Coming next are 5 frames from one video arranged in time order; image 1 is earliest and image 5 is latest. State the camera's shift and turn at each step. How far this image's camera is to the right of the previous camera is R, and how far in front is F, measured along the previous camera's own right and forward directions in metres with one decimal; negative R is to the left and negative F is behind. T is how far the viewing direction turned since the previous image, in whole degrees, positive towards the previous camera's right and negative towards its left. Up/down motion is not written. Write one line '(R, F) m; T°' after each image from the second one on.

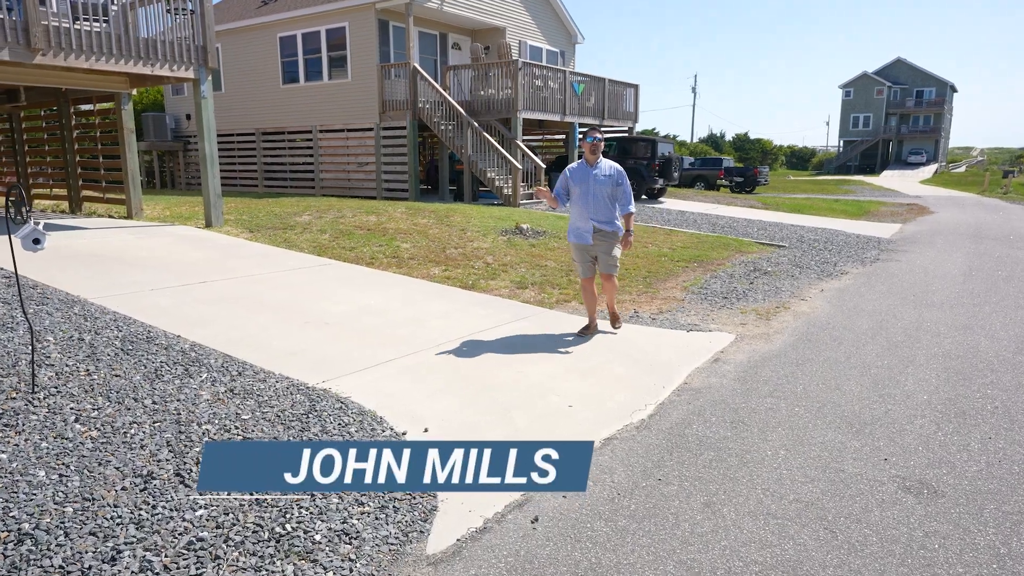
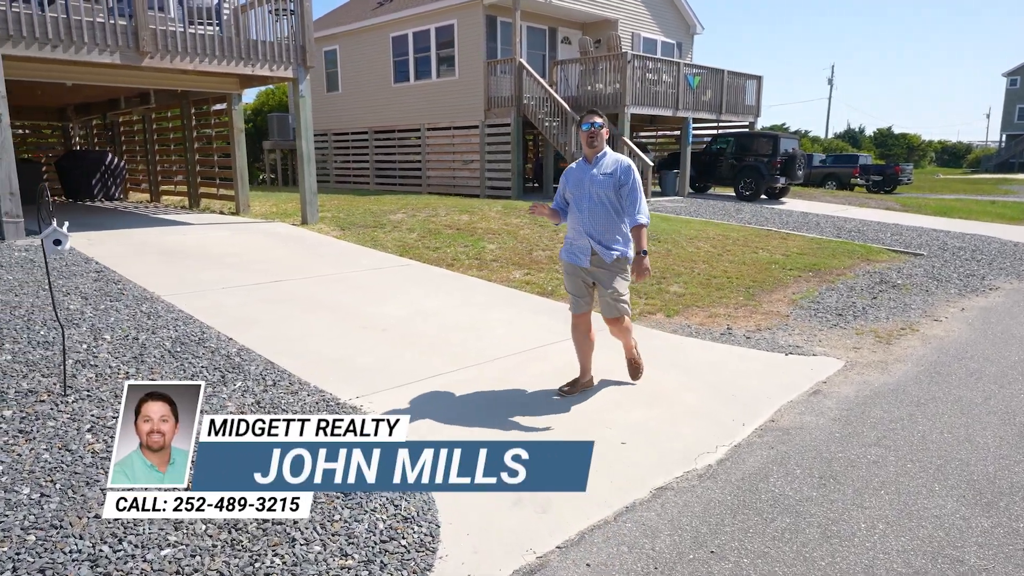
(+0.4, +0.5) m; -10°
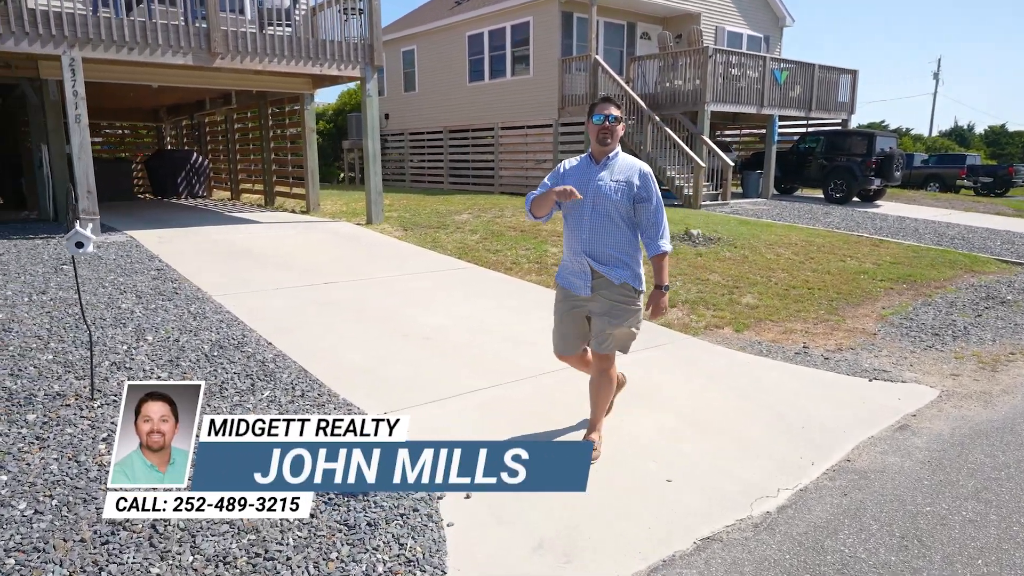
(+0.2, +0.3) m; -7°
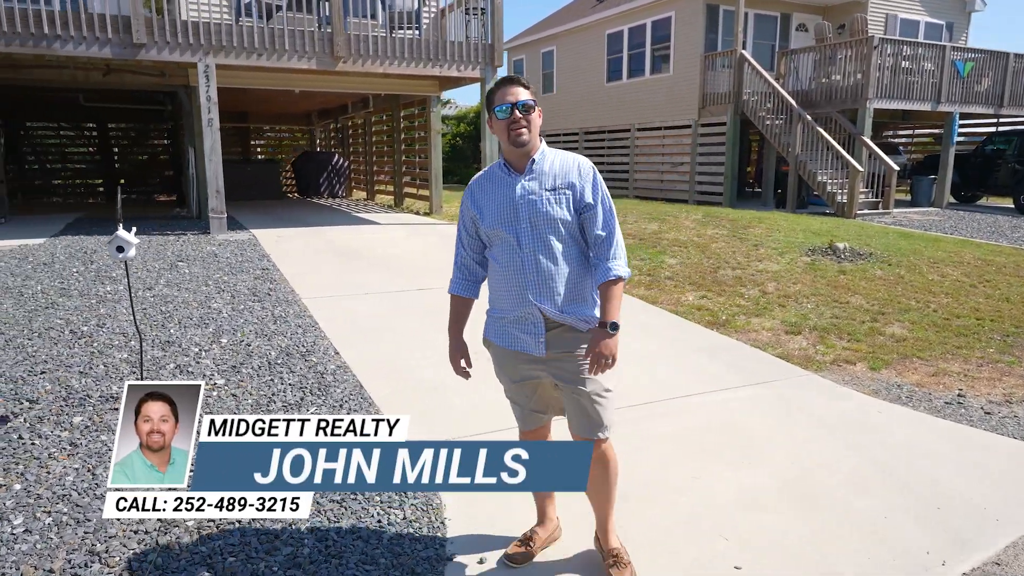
(+0.4, +0.5) m; -12°
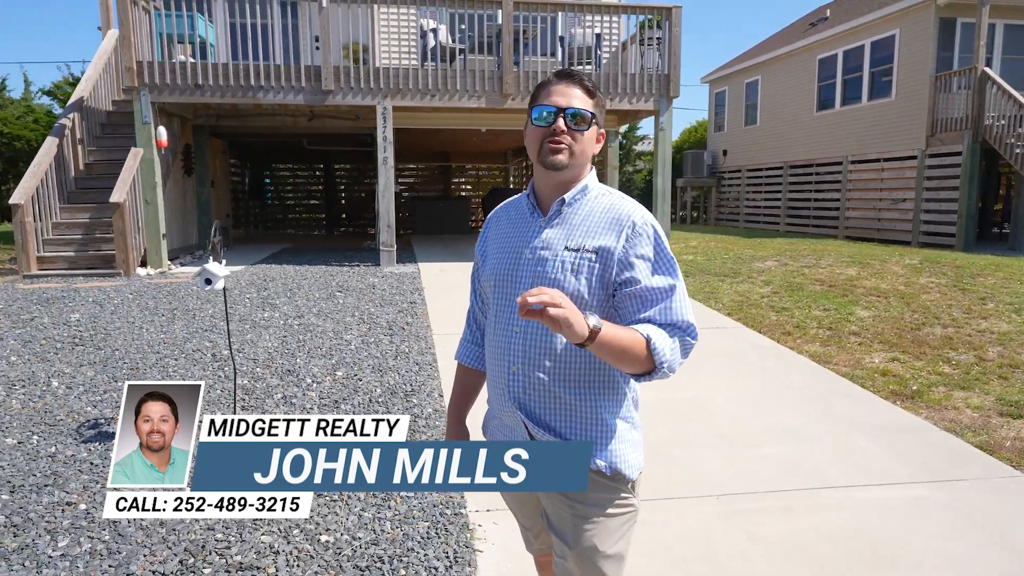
(+0.5, +0.5) m; -17°
